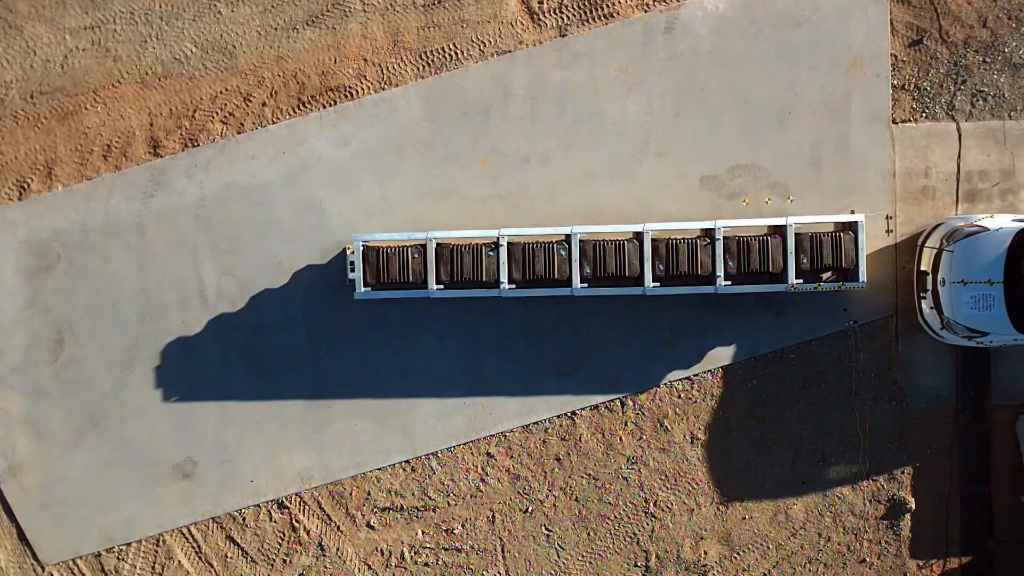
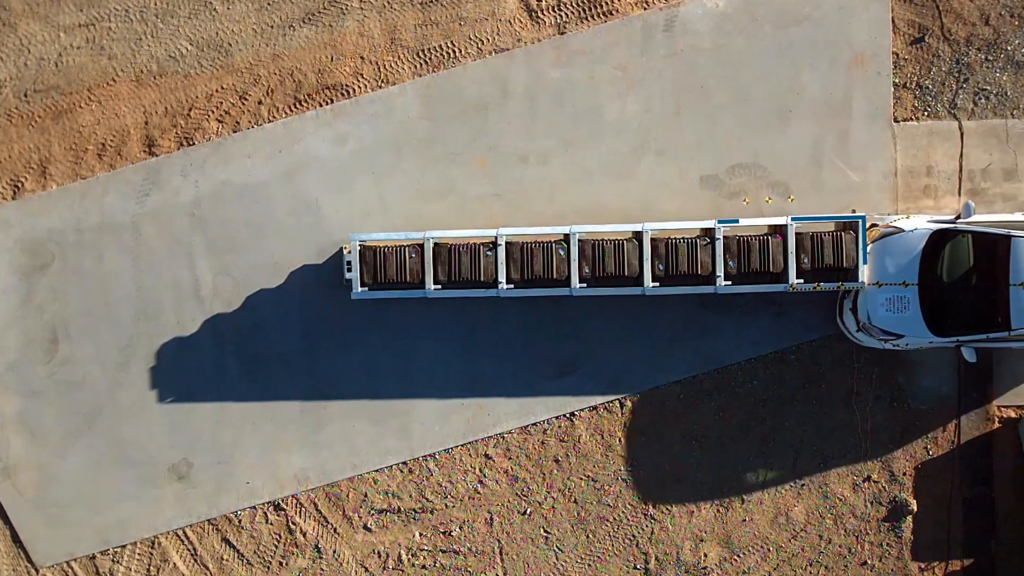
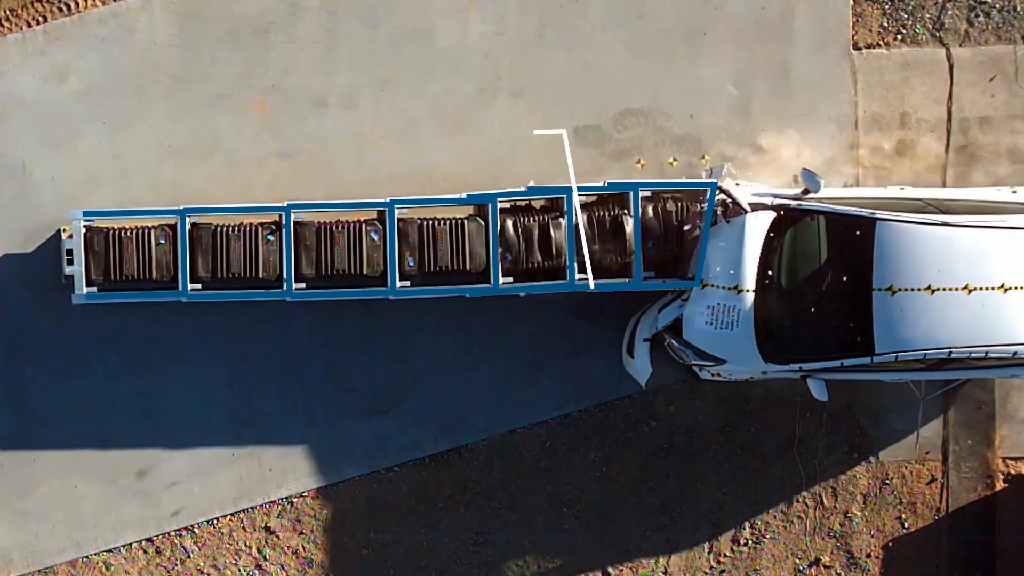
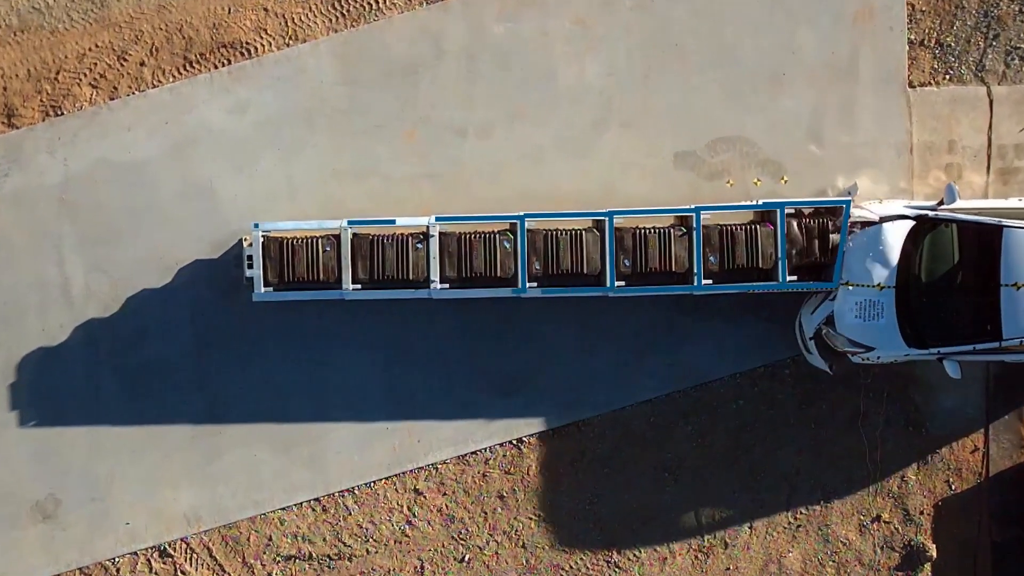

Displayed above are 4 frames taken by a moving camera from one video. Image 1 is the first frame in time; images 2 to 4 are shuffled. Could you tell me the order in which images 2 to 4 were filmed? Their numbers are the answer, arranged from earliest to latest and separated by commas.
2, 4, 3
